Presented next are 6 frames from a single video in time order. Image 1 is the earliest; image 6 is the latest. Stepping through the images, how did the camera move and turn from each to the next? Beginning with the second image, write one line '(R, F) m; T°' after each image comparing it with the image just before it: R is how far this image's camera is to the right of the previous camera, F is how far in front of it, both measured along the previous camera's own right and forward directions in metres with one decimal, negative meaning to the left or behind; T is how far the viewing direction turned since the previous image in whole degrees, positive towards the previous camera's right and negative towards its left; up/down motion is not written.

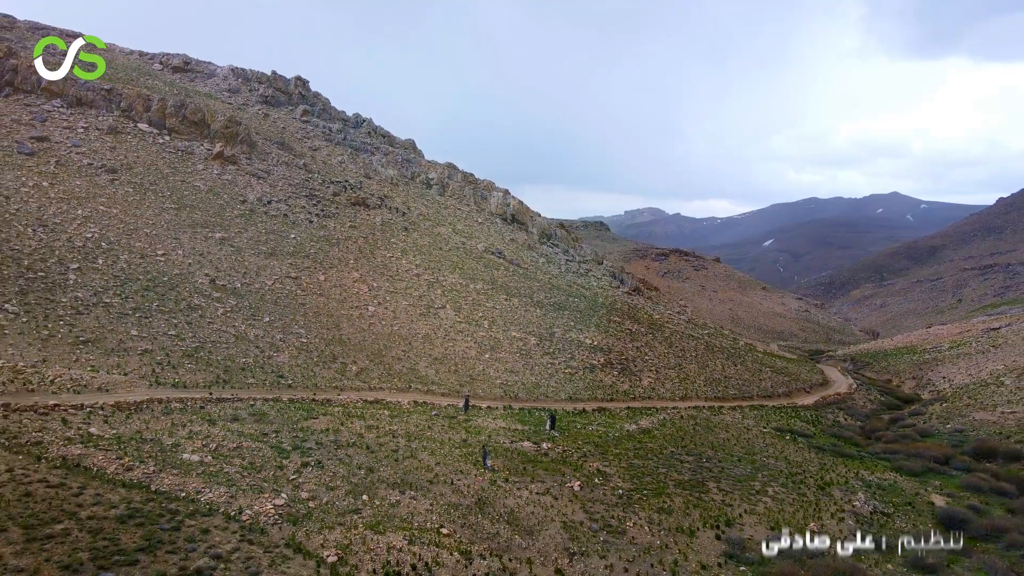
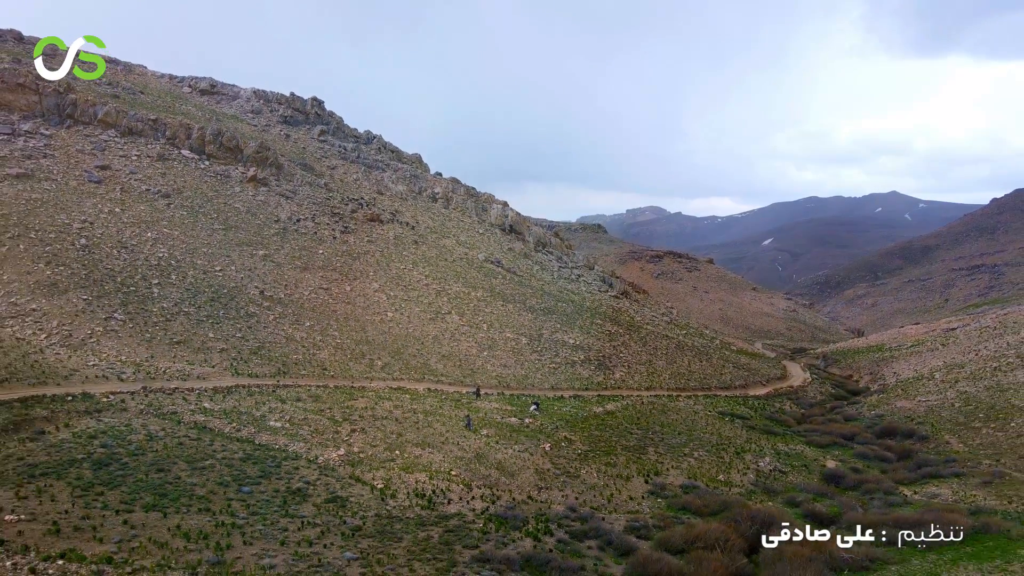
(+0.3, -5.1) m; 0°
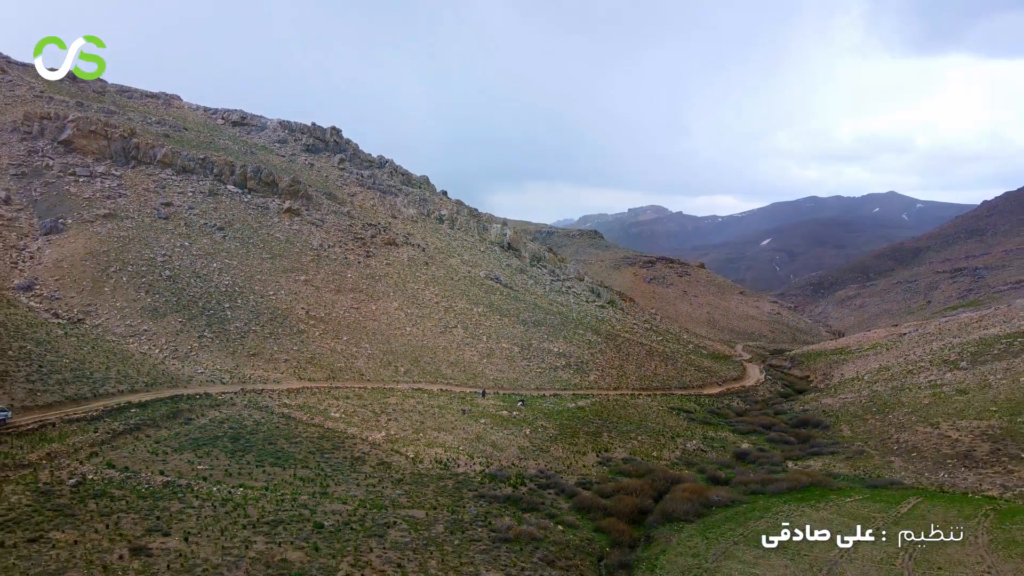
(+0.4, -7.2) m; 0°
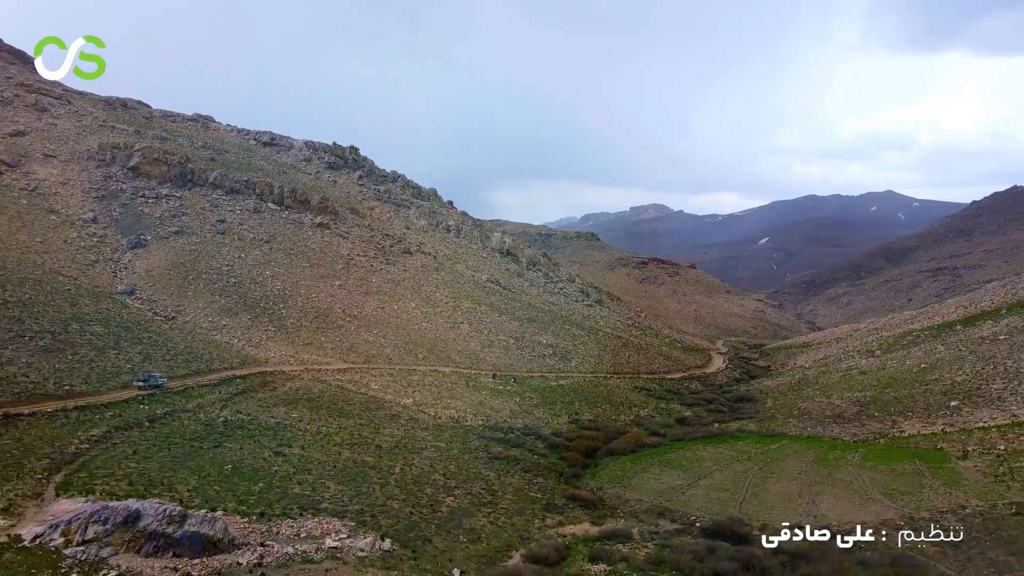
(+0.4, -8.6) m; 0°
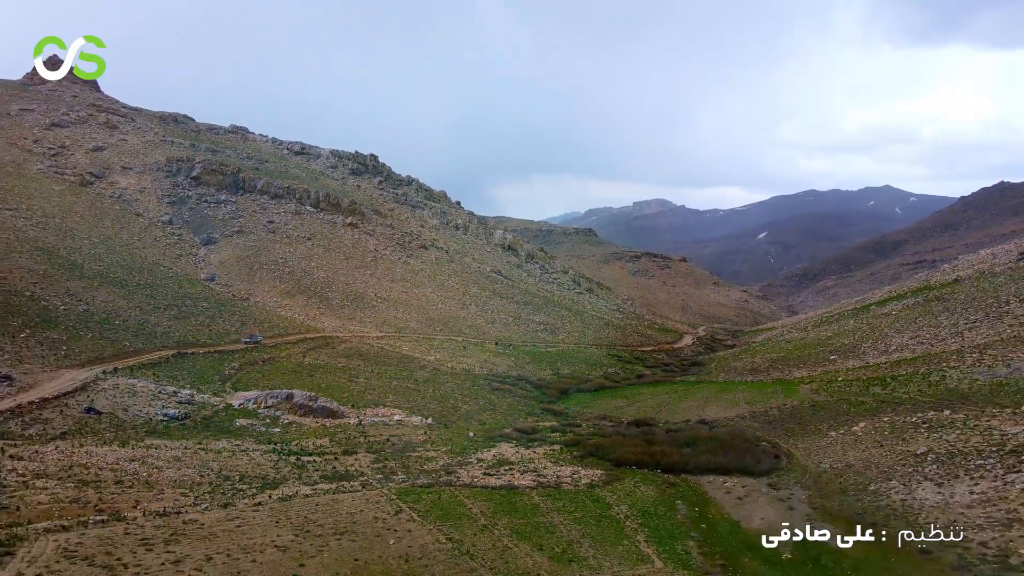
(+0.5, -10.8) m; 0°
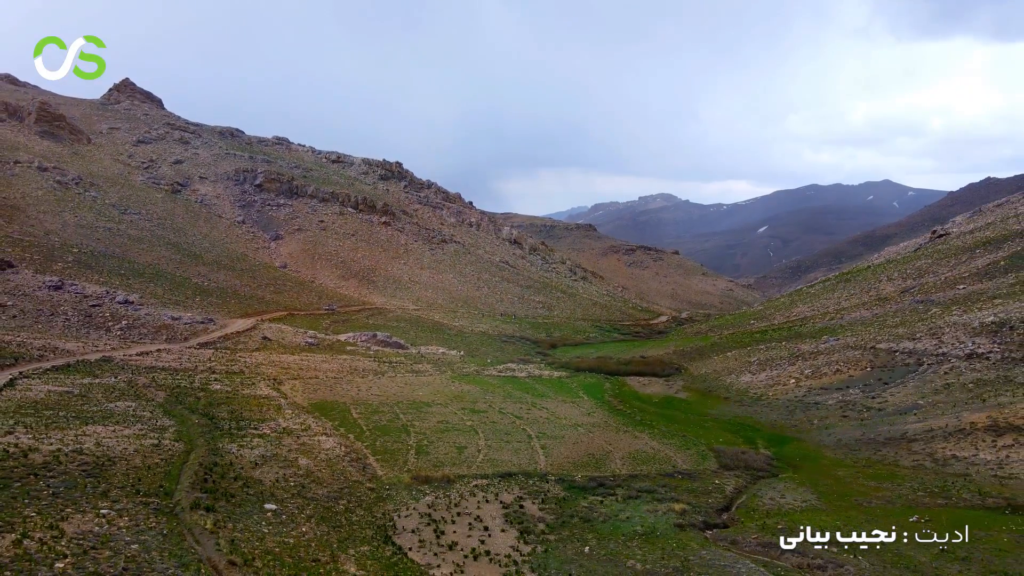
(+0.3, -14.5) m; -1°
